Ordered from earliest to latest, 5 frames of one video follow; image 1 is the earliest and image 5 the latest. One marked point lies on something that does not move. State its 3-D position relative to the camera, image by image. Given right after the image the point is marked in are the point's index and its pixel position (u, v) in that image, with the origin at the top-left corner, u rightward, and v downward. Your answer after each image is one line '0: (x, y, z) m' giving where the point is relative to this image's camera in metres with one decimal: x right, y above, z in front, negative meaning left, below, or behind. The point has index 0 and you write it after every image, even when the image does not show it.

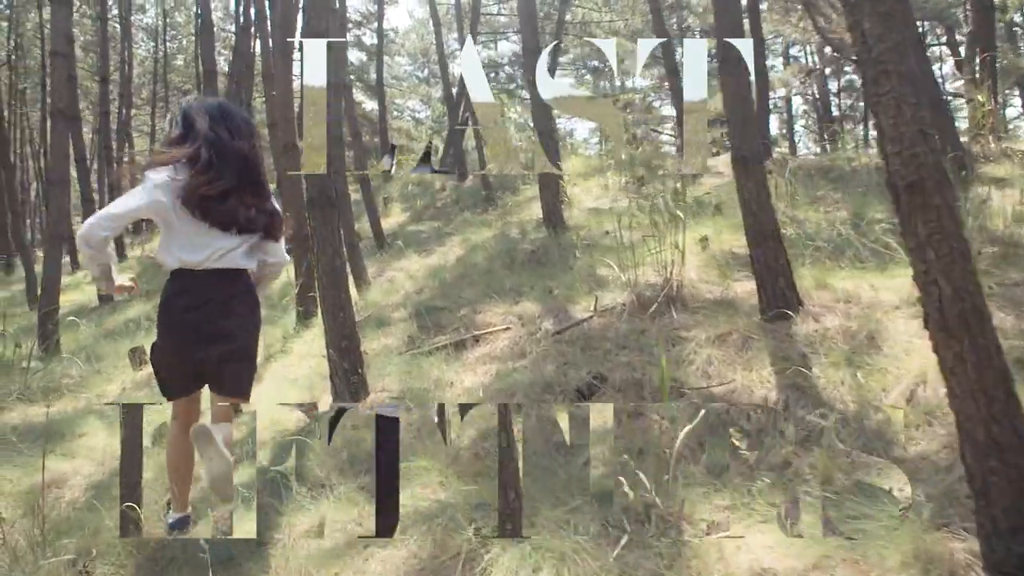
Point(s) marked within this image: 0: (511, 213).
0: (0.0, +1.0, +12.4) m
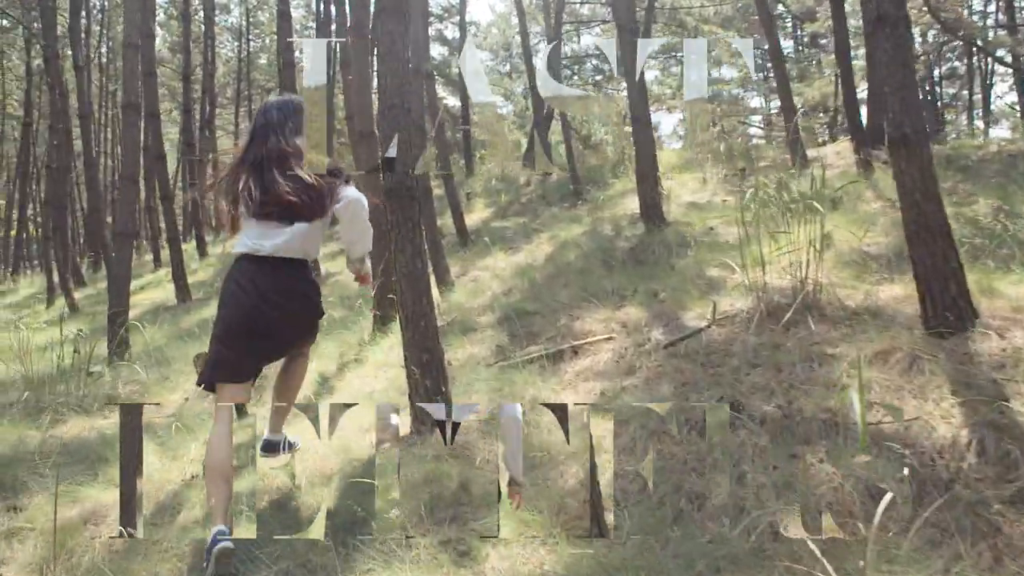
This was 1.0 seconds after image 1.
0: (+1.1, +1.0, +11.6) m
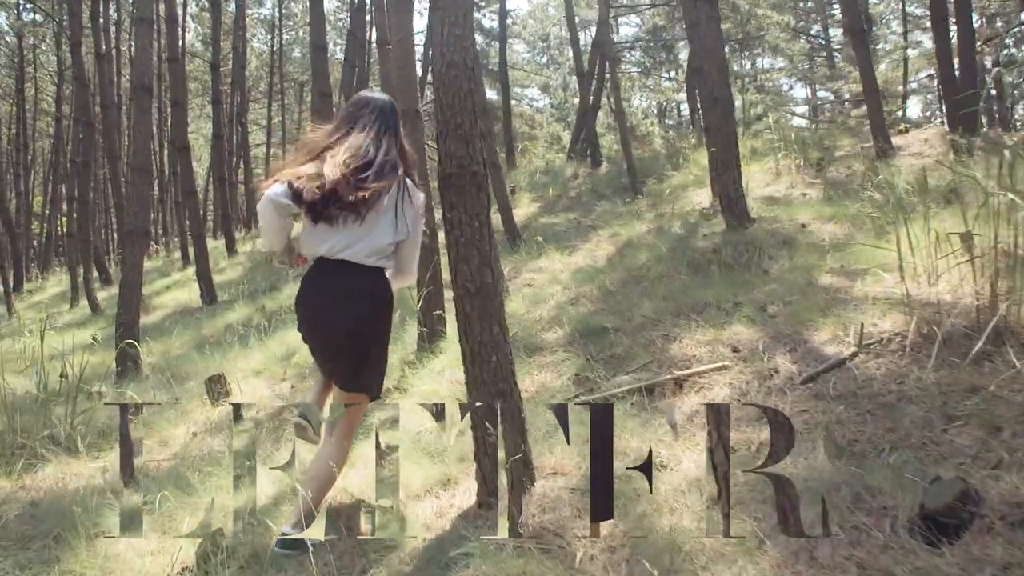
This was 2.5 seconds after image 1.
0: (+1.7, +1.0, +10.5) m
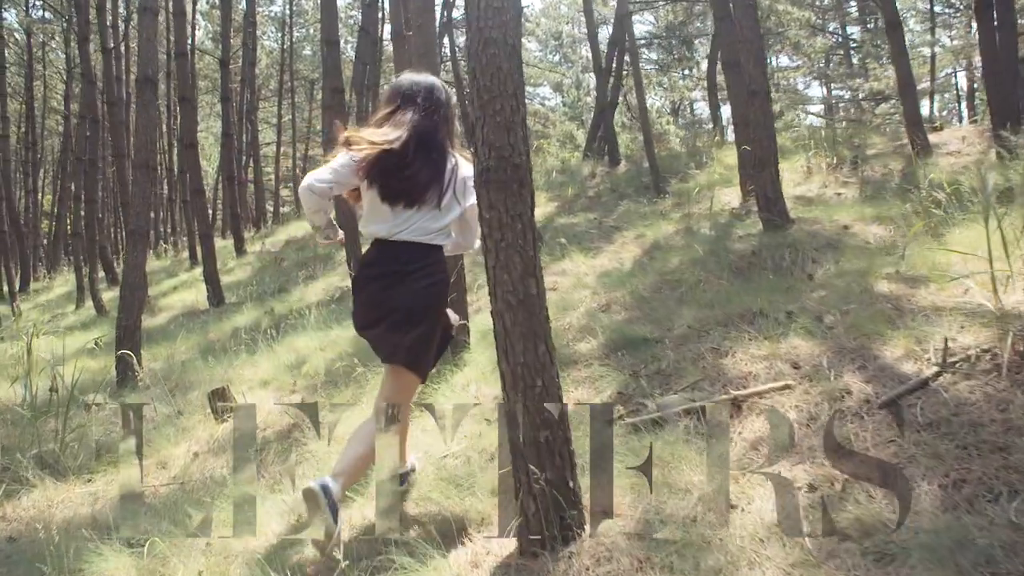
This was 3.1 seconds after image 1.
0: (+1.9, +0.9, +10.1) m
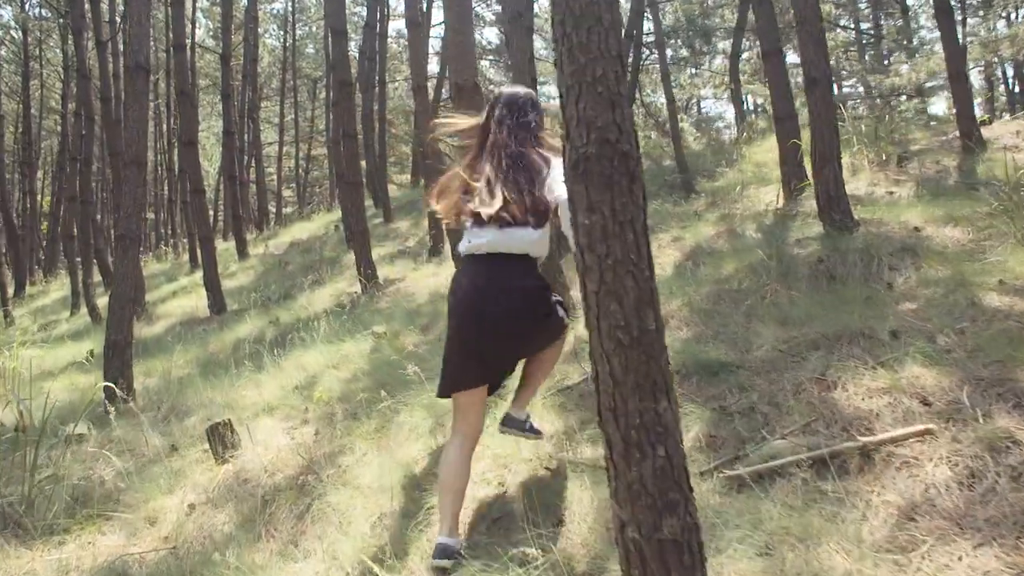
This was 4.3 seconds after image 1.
0: (+2.1, +0.9, +9.4) m
